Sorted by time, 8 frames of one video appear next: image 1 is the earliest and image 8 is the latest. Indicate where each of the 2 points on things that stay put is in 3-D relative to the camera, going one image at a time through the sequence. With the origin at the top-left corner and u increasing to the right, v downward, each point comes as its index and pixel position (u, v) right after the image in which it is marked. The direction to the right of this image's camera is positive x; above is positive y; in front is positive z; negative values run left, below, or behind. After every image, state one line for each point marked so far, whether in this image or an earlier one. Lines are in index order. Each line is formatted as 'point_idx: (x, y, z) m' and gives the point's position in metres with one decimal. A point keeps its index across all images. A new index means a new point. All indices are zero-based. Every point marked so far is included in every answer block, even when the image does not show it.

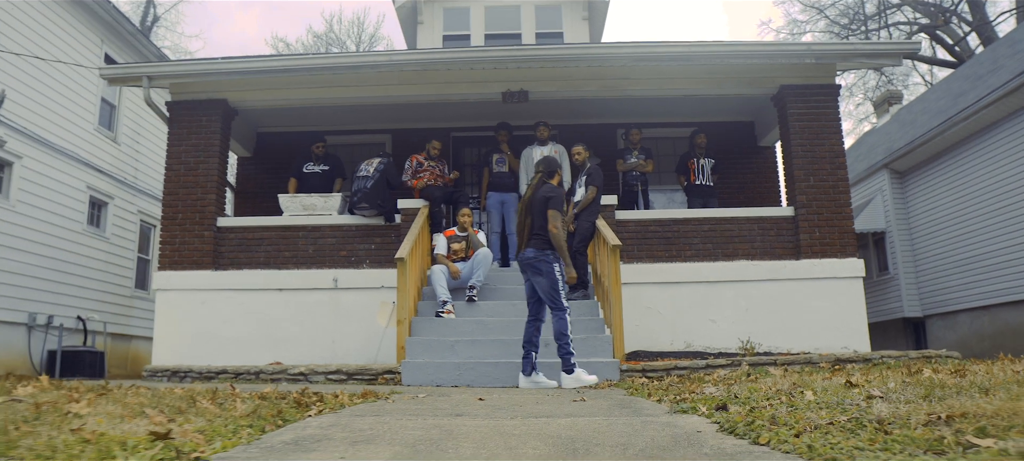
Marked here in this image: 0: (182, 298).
0: (-4.1, -0.8, +9.1) m
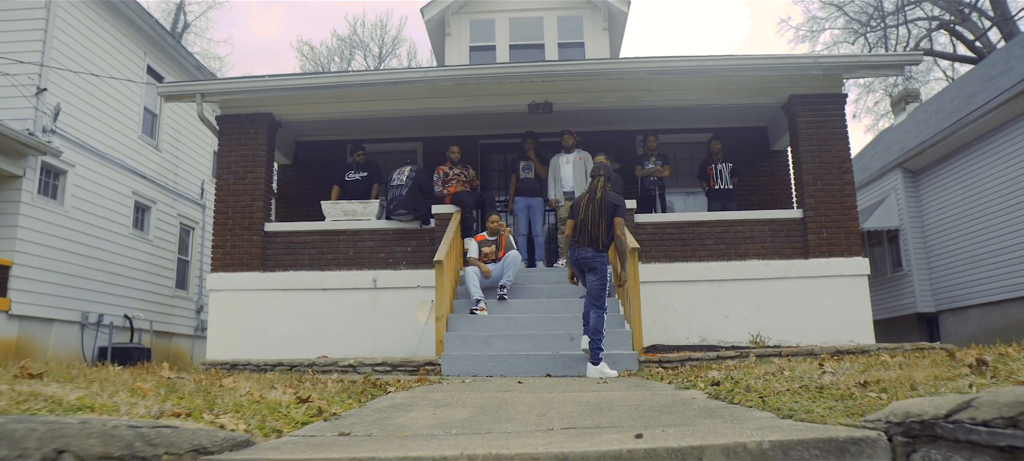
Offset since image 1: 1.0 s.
0: (-3.7, -0.9, +9.9) m
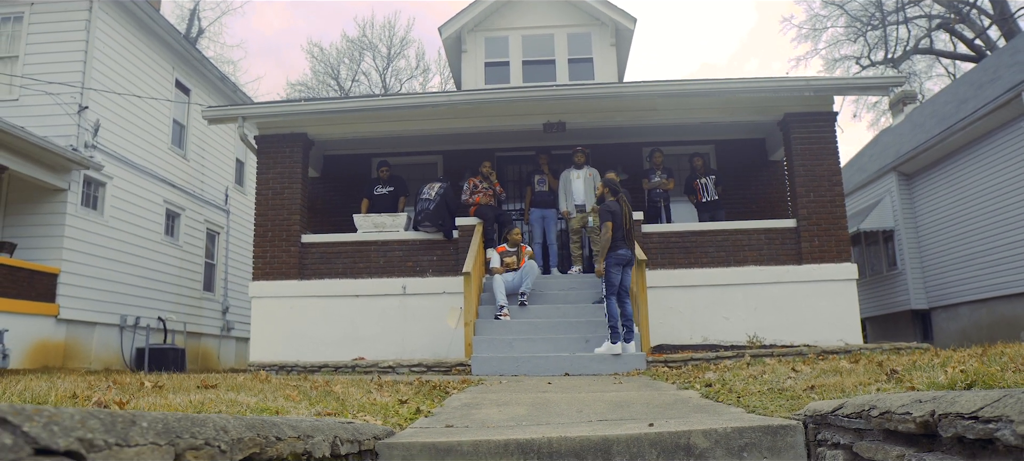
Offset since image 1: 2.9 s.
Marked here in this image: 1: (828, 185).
0: (-3.5, -1.1, +10.8) m
1: (+4.5, +0.7, +10.6) m
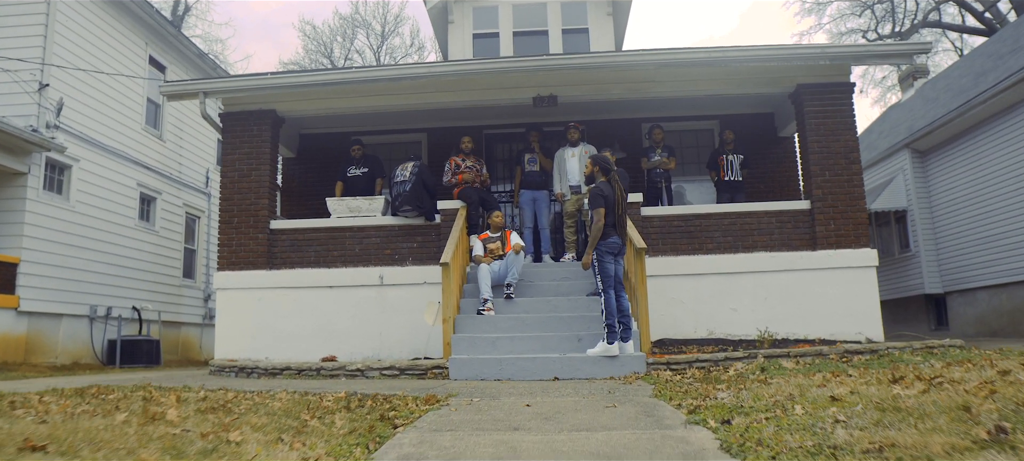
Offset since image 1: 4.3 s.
0: (-3.6, -0.9, +9.9) m
1: (+4.4, +0.9, +9.6) m
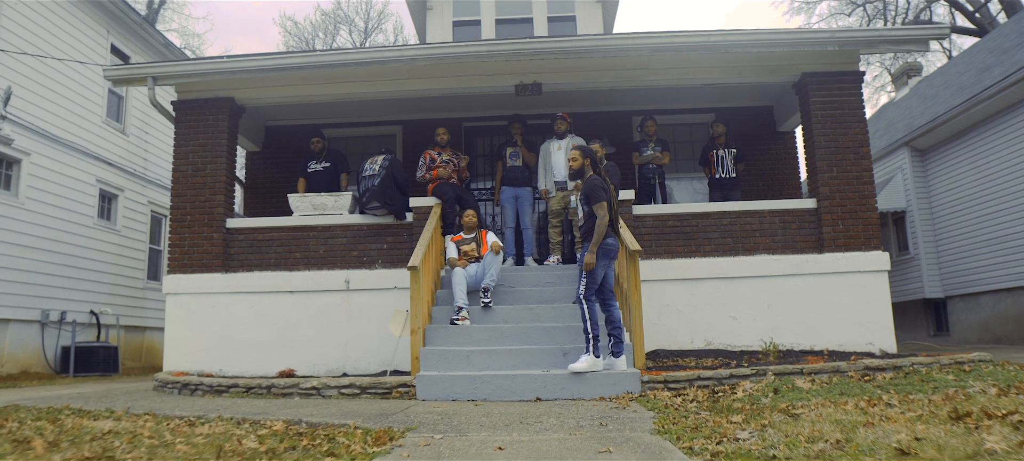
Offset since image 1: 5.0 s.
0: (-3.9, -0.9, +9.0) m
1: (+4.1, +0.9, +8.9) m
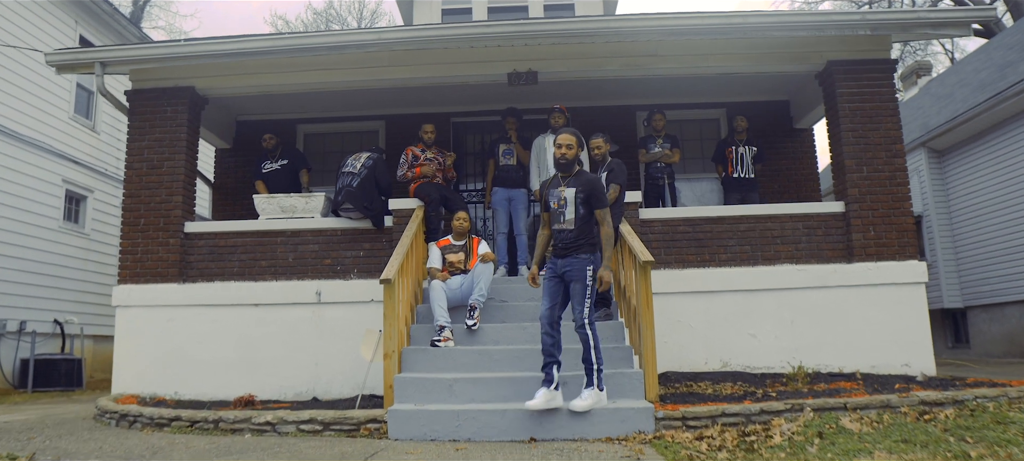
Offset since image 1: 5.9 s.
0: (-4.0, -0.9, +8.0) m
1: (+4.0, +0.8, +7.9) m
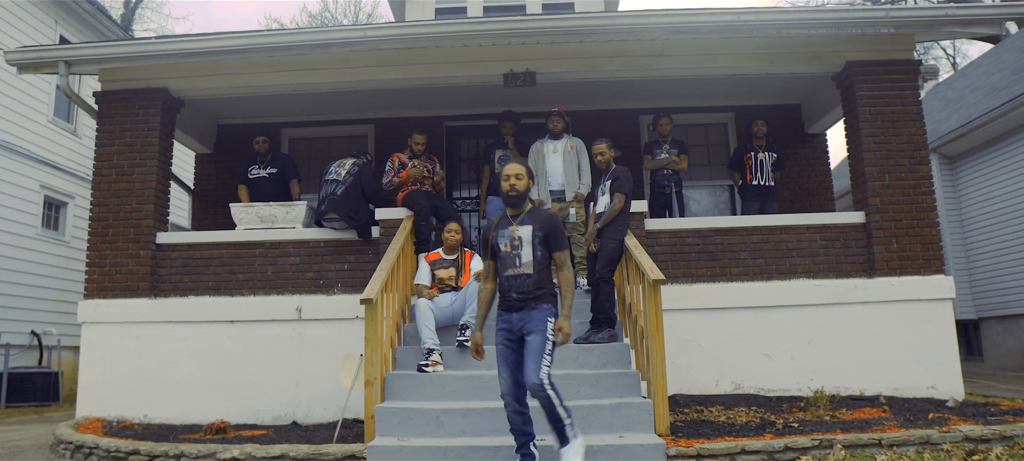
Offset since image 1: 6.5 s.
0: (-4.0, -1.0, +7.5) m
1: (+4.0, +0.7, +7.4) m
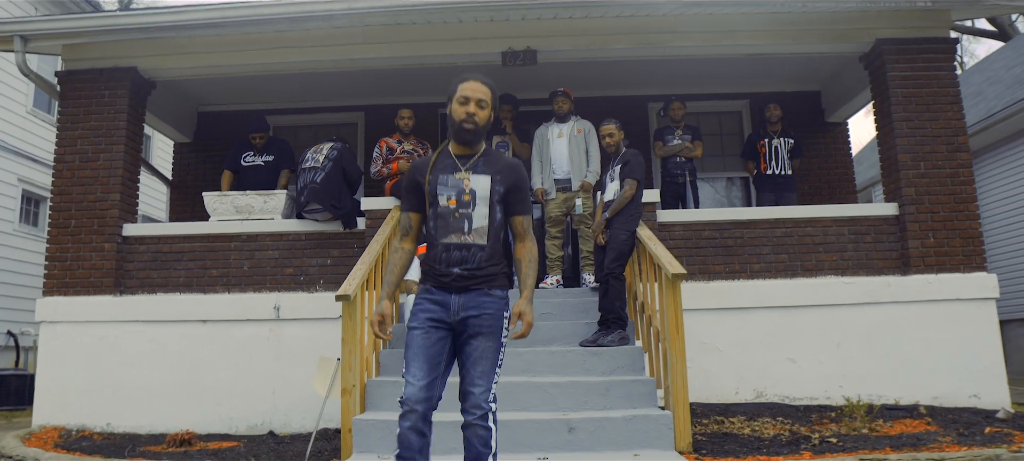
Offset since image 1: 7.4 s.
0: (-4.0, -0.9, +6.8) m
1: (+4.0, +0.7, +6.8) m
